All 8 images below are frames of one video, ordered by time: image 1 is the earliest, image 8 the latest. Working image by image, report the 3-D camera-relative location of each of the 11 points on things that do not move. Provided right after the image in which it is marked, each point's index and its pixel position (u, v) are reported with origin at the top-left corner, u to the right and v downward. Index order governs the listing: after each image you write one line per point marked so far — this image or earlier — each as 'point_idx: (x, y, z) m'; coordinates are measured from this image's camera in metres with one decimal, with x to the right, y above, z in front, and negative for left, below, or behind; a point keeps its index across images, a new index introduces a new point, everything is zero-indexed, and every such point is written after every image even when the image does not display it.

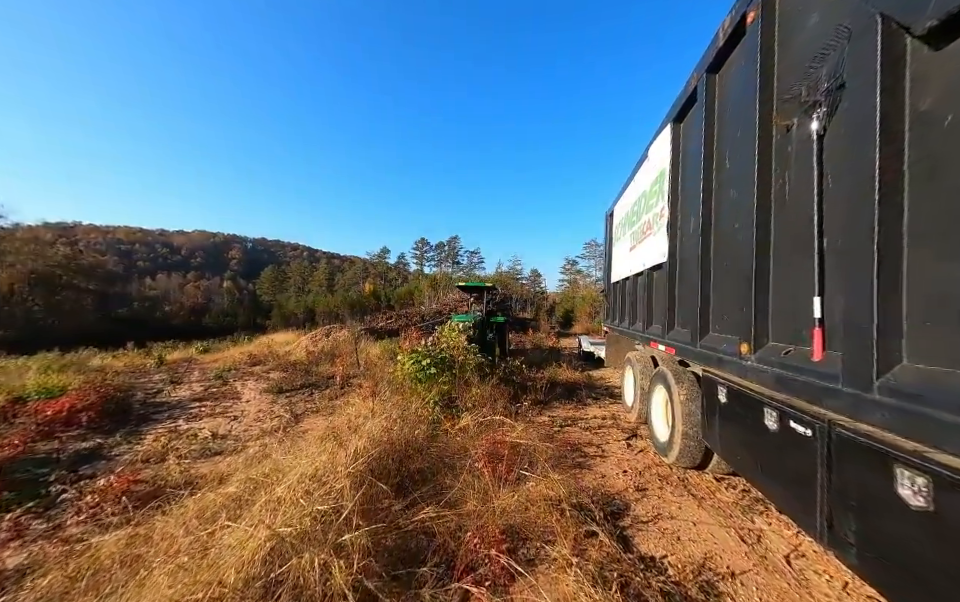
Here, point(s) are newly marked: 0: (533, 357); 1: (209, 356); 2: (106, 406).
0: (+1.5, -1.6, +8.8) m
1: (-11.4, -2.3, +13.3) m
2: (-7.0, -2.0, +5.9) m
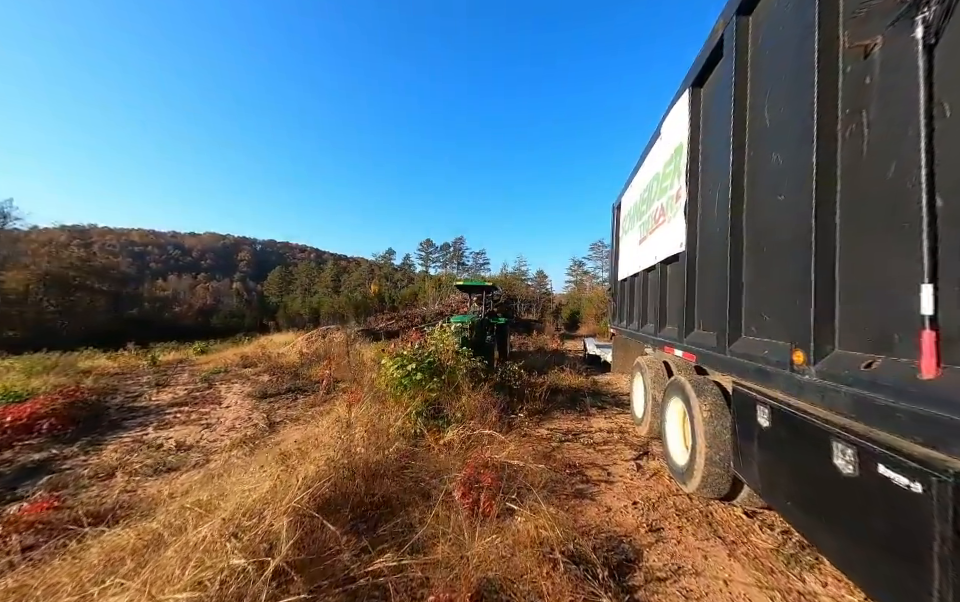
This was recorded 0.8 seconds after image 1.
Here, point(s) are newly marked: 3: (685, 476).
0: (+1.5, -1.6, +8.3) m
1: (-11.4, -2.3, +13.0) m
2: (-7.1, -1.9, +5.5) m
3: (+1.8, -1.6, +2.8) m
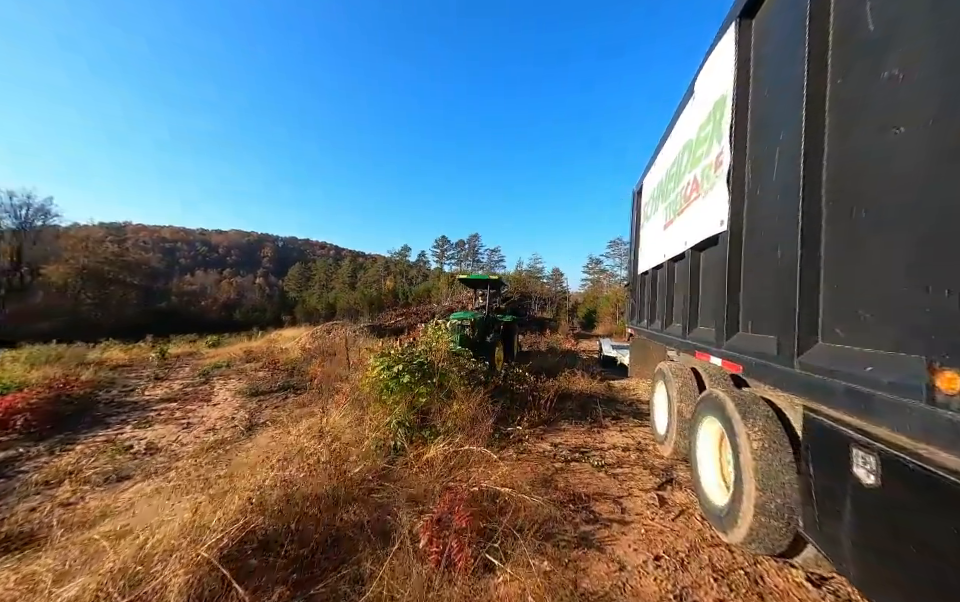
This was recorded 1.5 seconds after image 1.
0: (+1.6, -1.5, +7.7) m
1: (-11.0, -2.0, +13.0) m
2: (-7.1, -1.8, +5.3) m
3: (+1.7, -1.5, +2.2) m
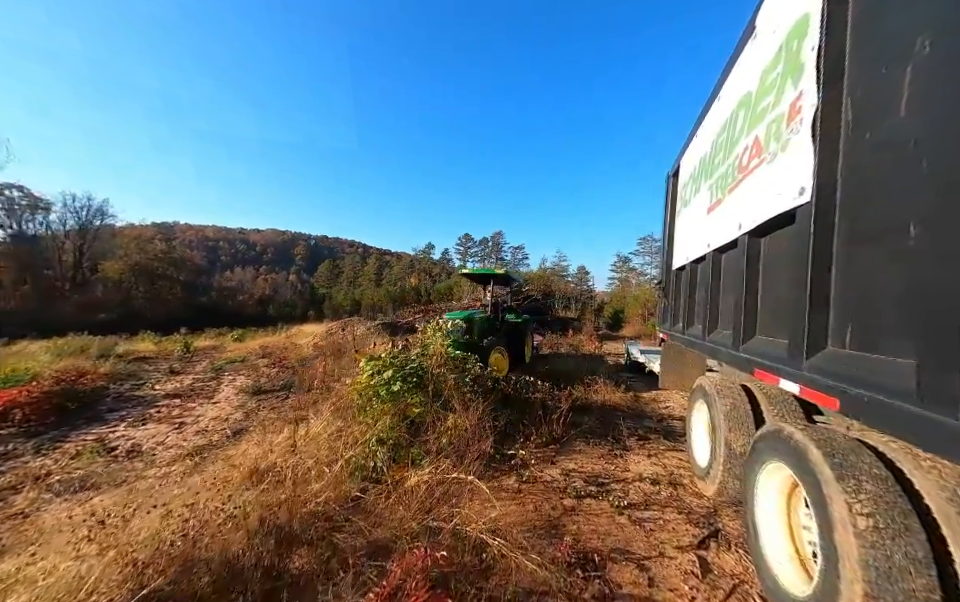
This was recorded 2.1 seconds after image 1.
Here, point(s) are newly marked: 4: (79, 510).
0: (+1.8, -1.5, +7.0) m
1: (-10.3, -1.8, +13.3) m
2: (-7.0, -1.6, +5.3) m
3: (+1.5, -1.5, +1.5) m
4: (-3.4, -1.8, +2.6) m
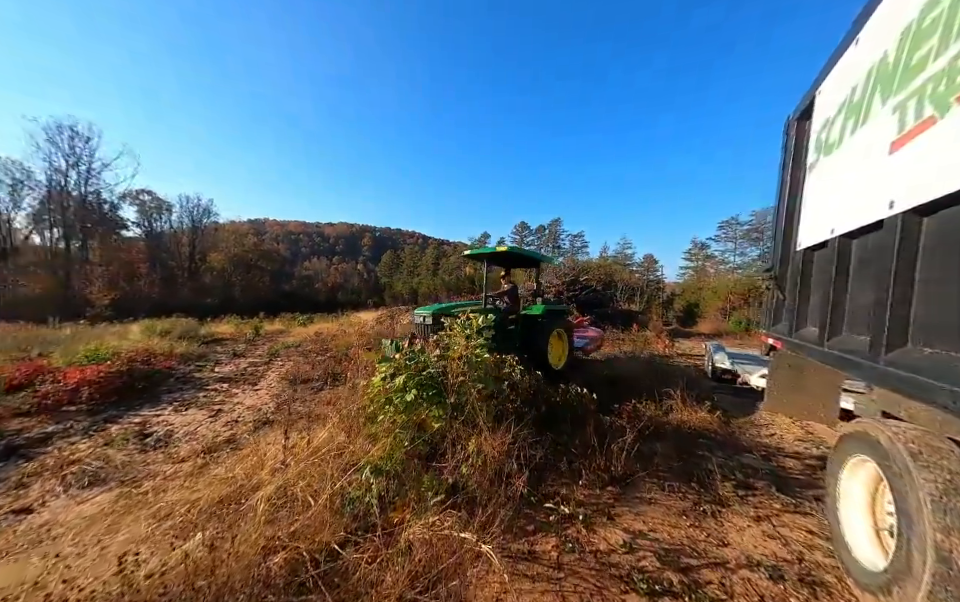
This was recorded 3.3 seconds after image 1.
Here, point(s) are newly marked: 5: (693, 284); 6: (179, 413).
0: (+2.7, -1.3, +5.8) m
1: (-8.2, -1.3, +14.1) m
2: (-6.3, -1.4, +5.7) m
3: (+1.4, -1.5, +0.5) m
4: (-3.2, -1.6, +2.5) m
5: (+12.5, +1.0, +18.3) m
6: (-4.5, -1.7, +4.7) m
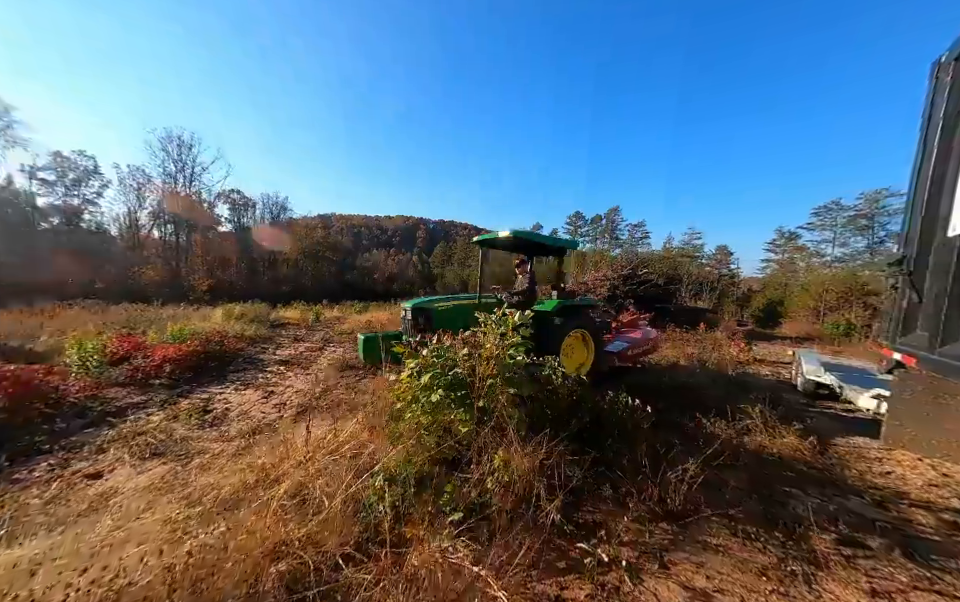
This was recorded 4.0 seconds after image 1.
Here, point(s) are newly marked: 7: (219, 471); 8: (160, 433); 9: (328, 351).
0: (+3.4, -1.3, +5.0) m
1: (-6.1, -0.8, +15.0) m
2: (-5.5, -1.1, +6.3) m
3: (+1.3, -1.6, 0.0) m
4: (-3.0, -1.5, +2.7) m
5: (+15.0, +1.1, +15.8) m
6: (-3.9, -1.5, +5.1) m
7: (-2.2, -1.5, +2.7) m
8: (-3.6, -1.5, +3.6) m
9: (-3.9, -1.3, +8.0) m
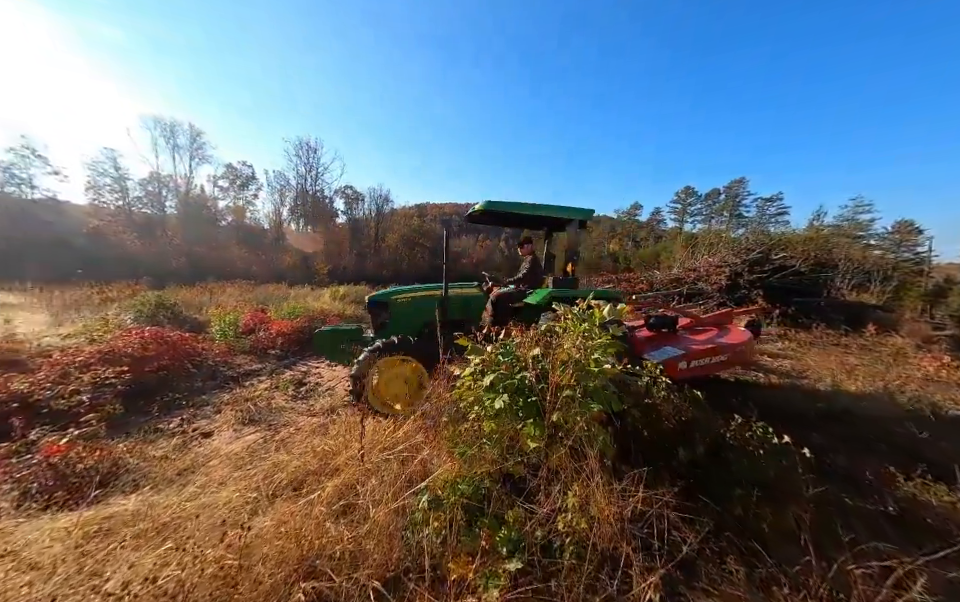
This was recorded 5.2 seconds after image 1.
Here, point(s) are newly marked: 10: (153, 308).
0: (+4.4, -1.2, +3.6) m
1: (-2.1, 0.0, +15.6) m
2: (-3.9, -0.7, +7.1) m
3: (+1.0, -1.7, -0.7) m
4: (-2.4, -1.4, +3.0) m
5: (+18.5, +1.2, +10.7) m
6: (-2.6, -1.2, +5.5) m
7: (-1.6, -1.3, +2.8) m
8: (-2.7, -1.3, +4.0) m
9: (-1.8, -0.8, +8.4) m
10: (-7.5, -0.2, +7.2) m
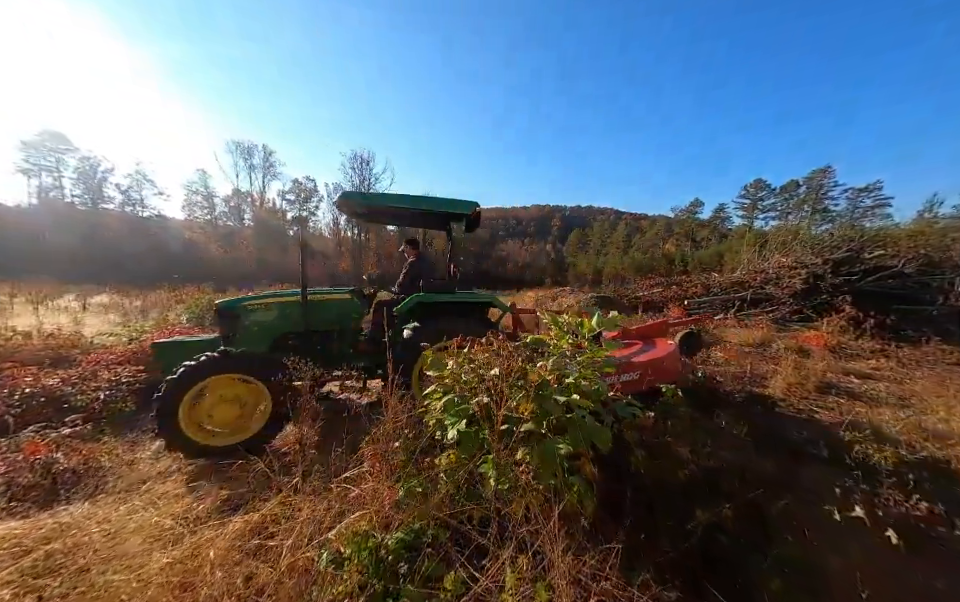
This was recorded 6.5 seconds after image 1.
0: (+4.2, -1.3, +2.6) m
1: (-0.4, -0.2, +15.4) m
2: (-3.4, -0.8, +7.3) m
3: (+0.3, -1.7, -1.2) m
4: (-2.5, -1.4, +2.9) m
5: (+19.3, +0.9, +7.7) m
6: (-2.4, -1.2, +5.5) m
7: (-1.8, -1.4, +2.7) m
8: (-2.8, -1.3, +4.0) m
9: (-1.2, -0.9, +8.2) m
10: (-6.9, -0.2, +7.9) m
